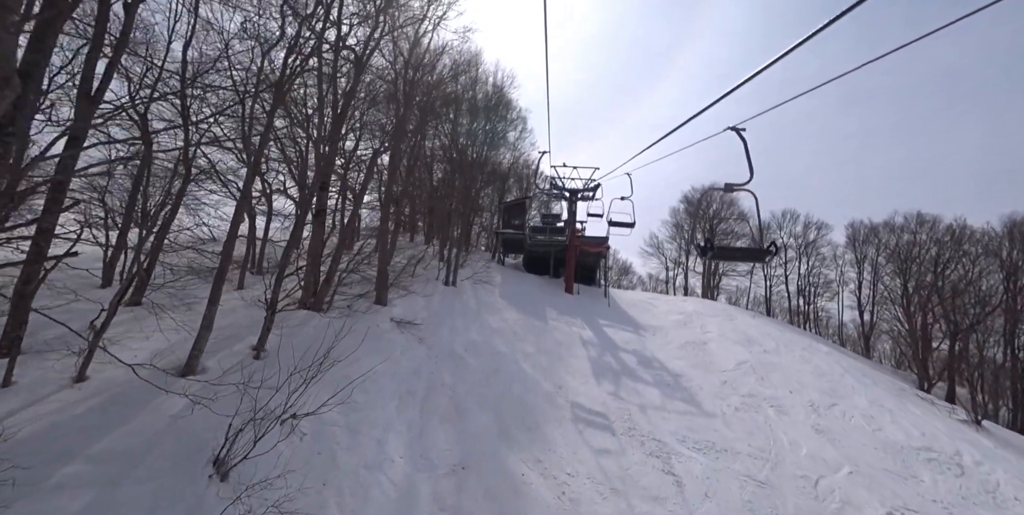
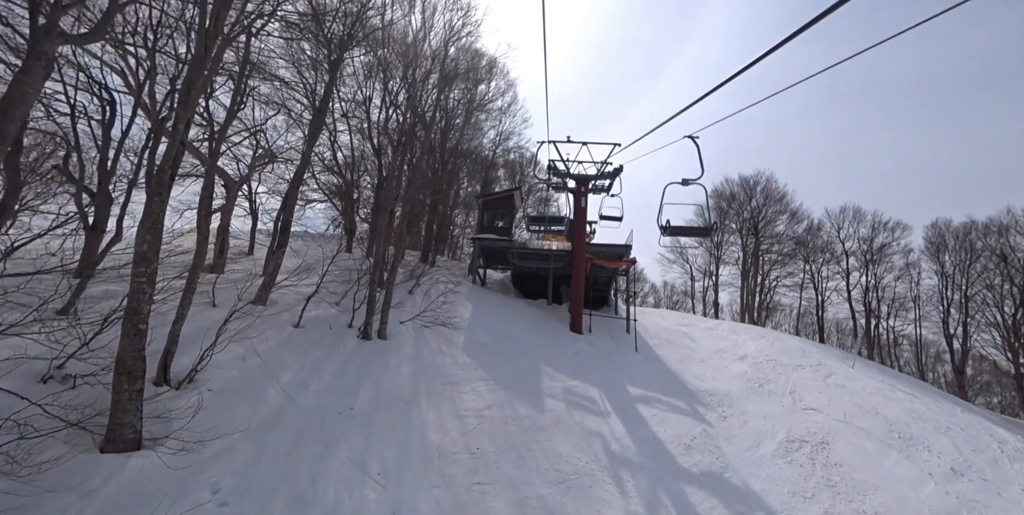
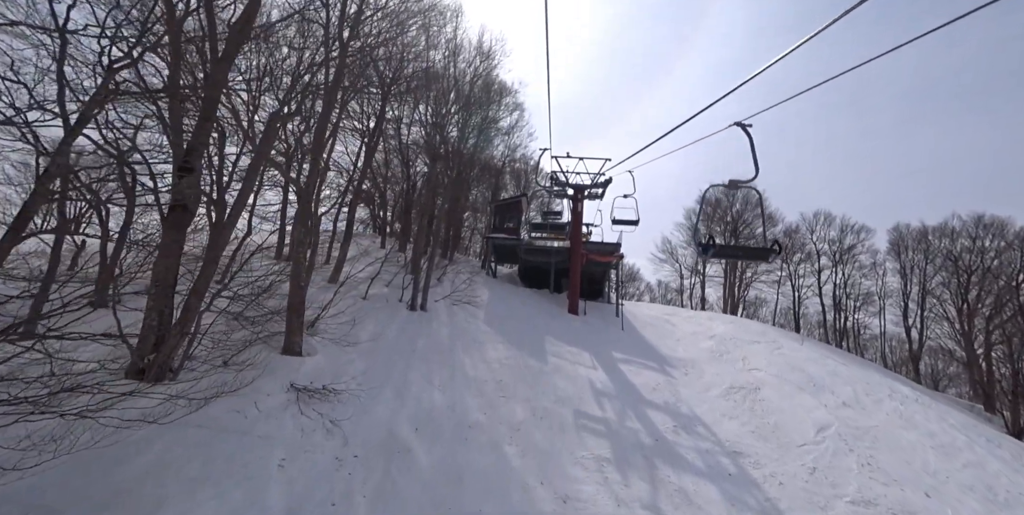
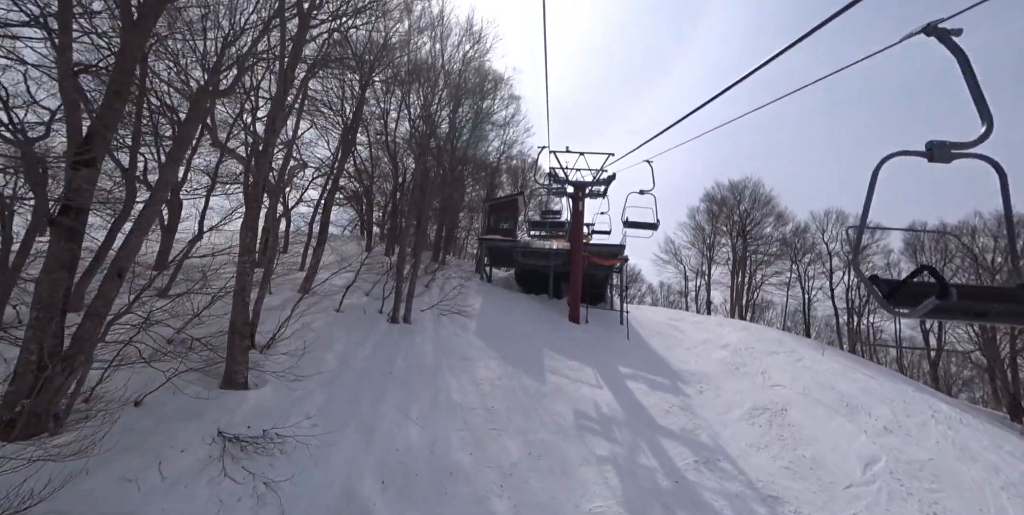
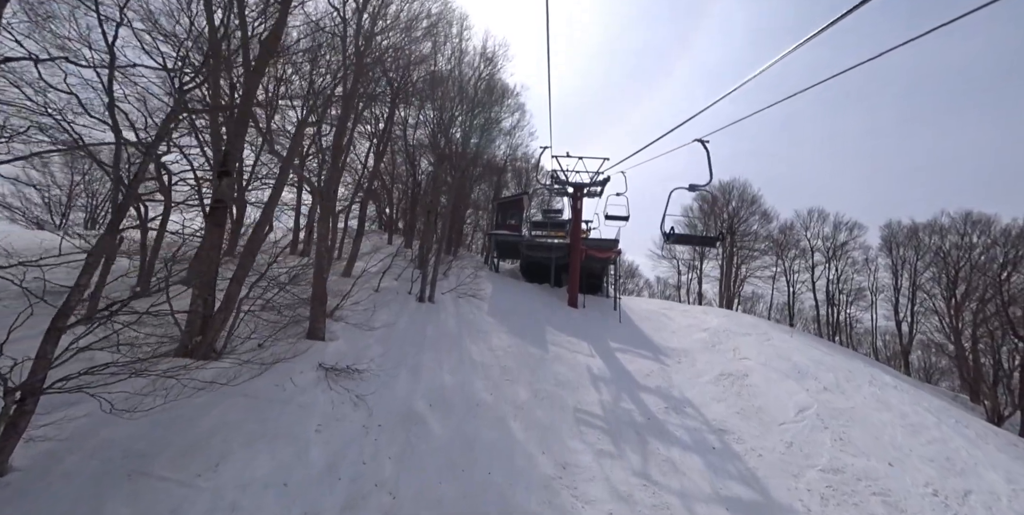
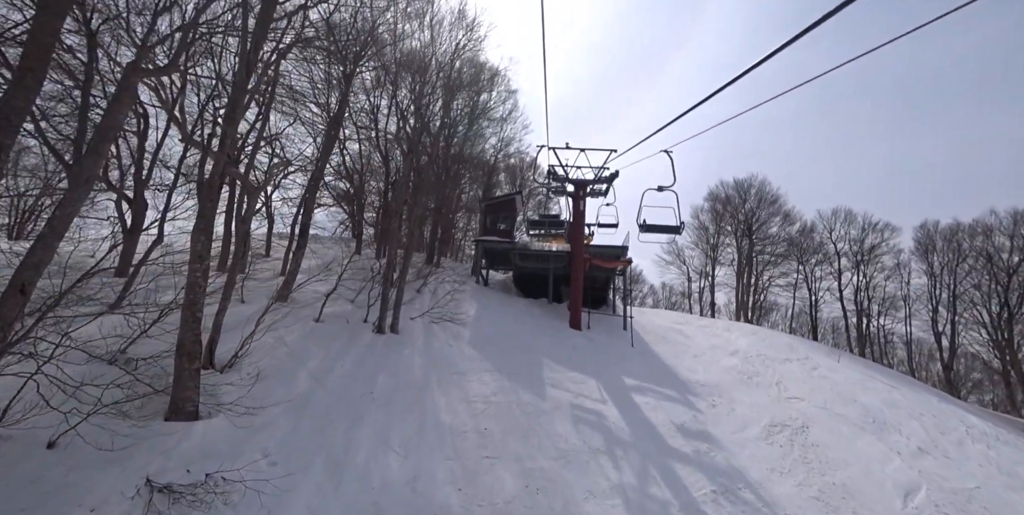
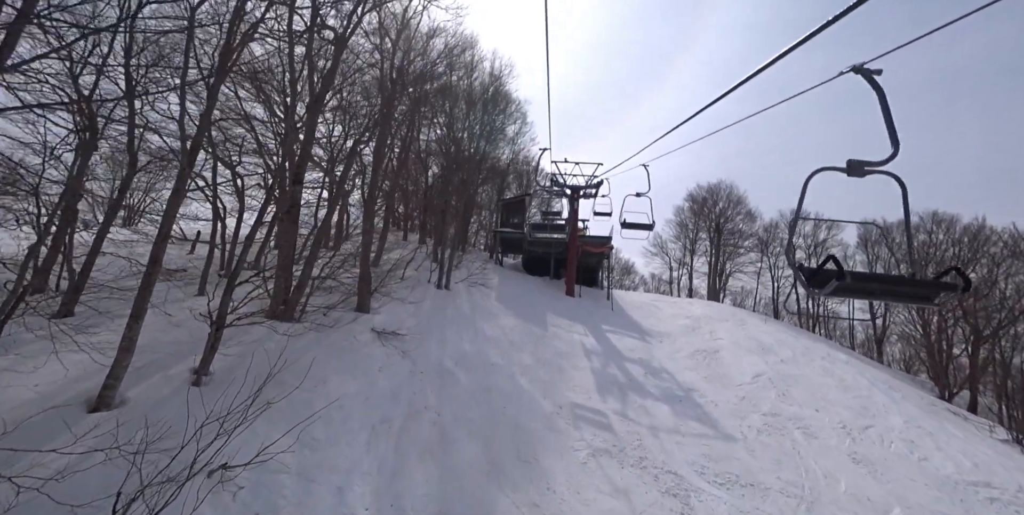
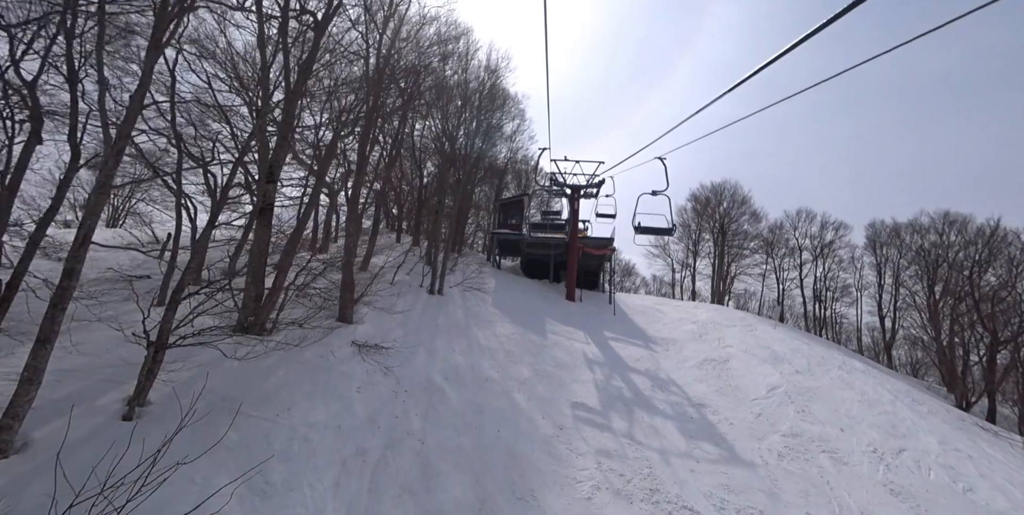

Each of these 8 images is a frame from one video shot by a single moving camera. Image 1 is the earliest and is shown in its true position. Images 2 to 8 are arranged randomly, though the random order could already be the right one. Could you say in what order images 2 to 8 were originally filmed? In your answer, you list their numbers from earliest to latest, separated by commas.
7, 8, 5, 3, 4, 6, 2
